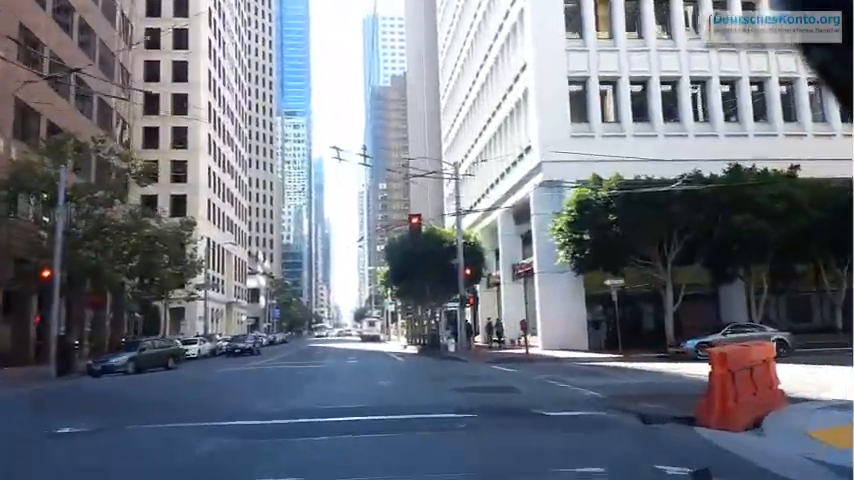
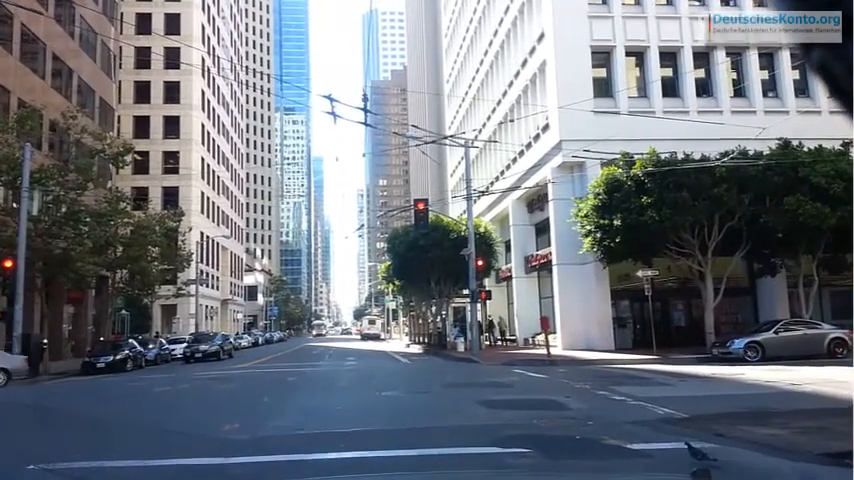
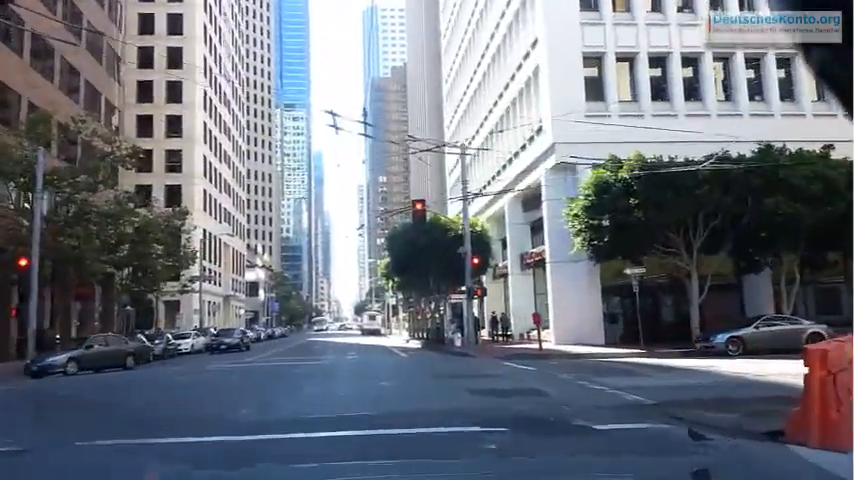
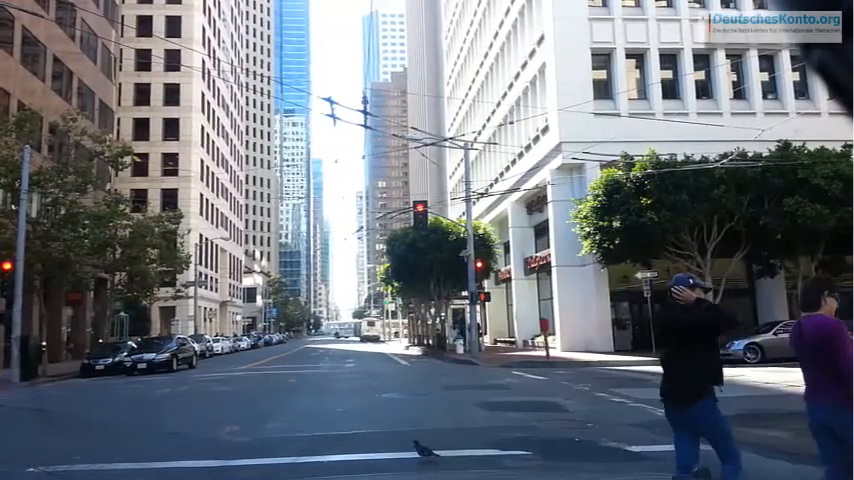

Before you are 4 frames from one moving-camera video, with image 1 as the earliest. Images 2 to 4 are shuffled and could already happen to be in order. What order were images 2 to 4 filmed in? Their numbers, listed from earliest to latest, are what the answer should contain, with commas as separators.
3, 2, 4
